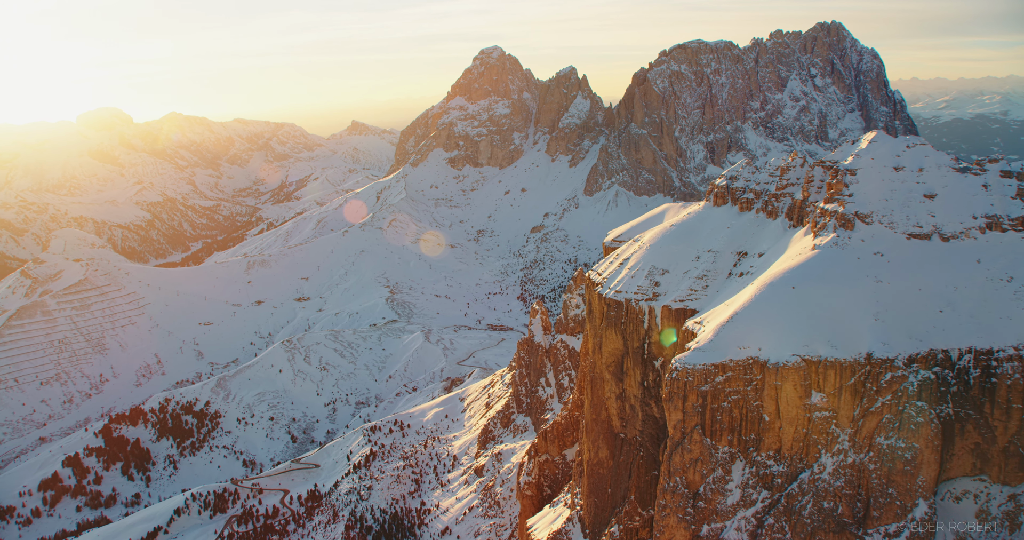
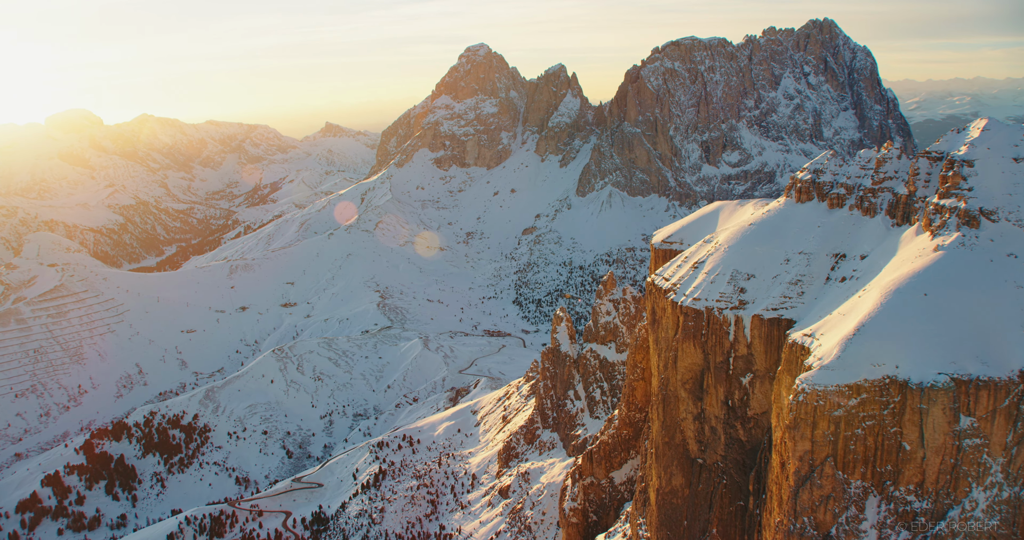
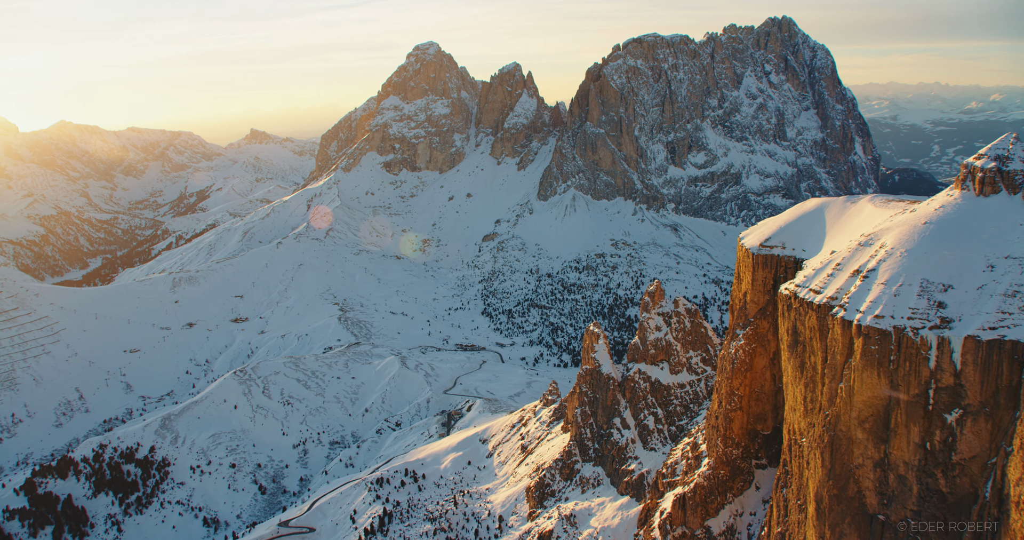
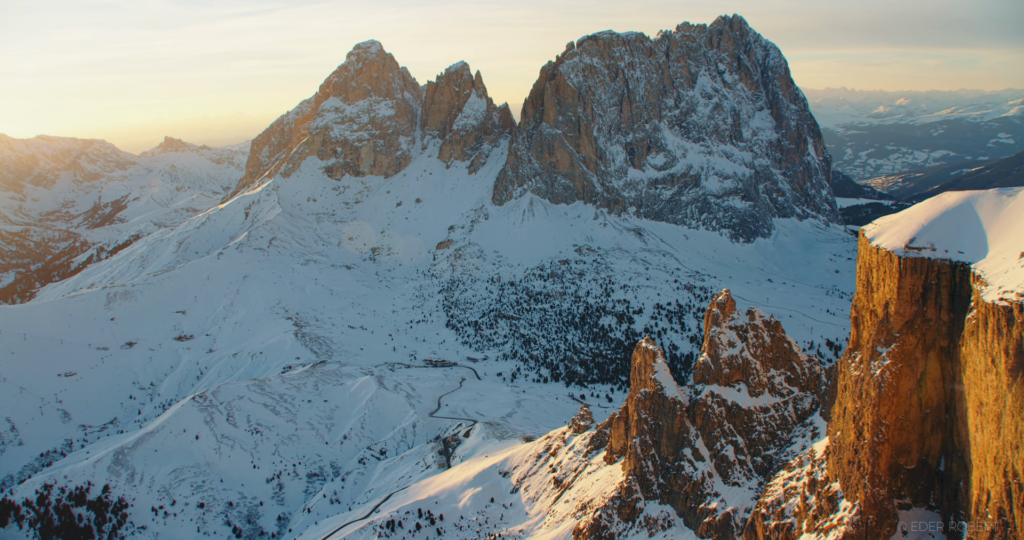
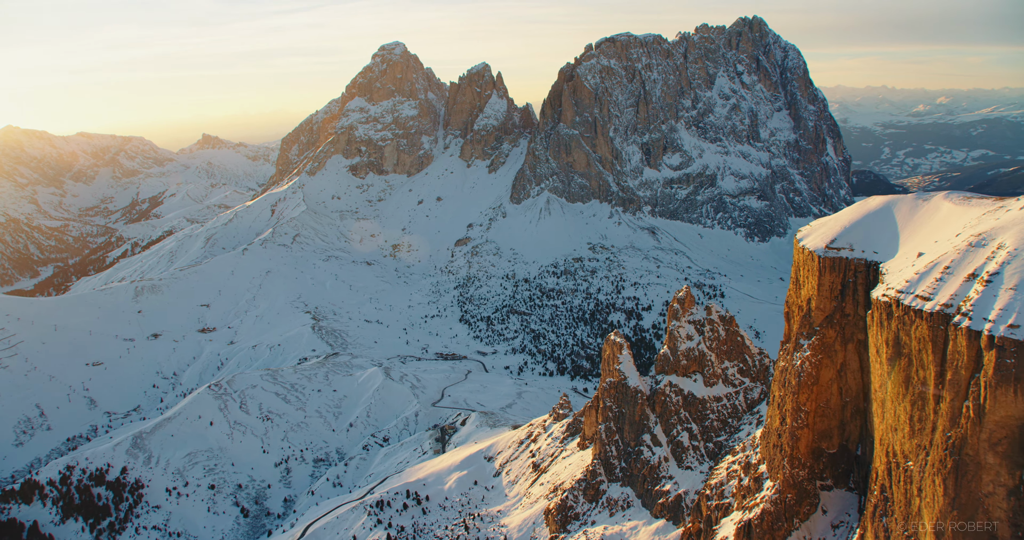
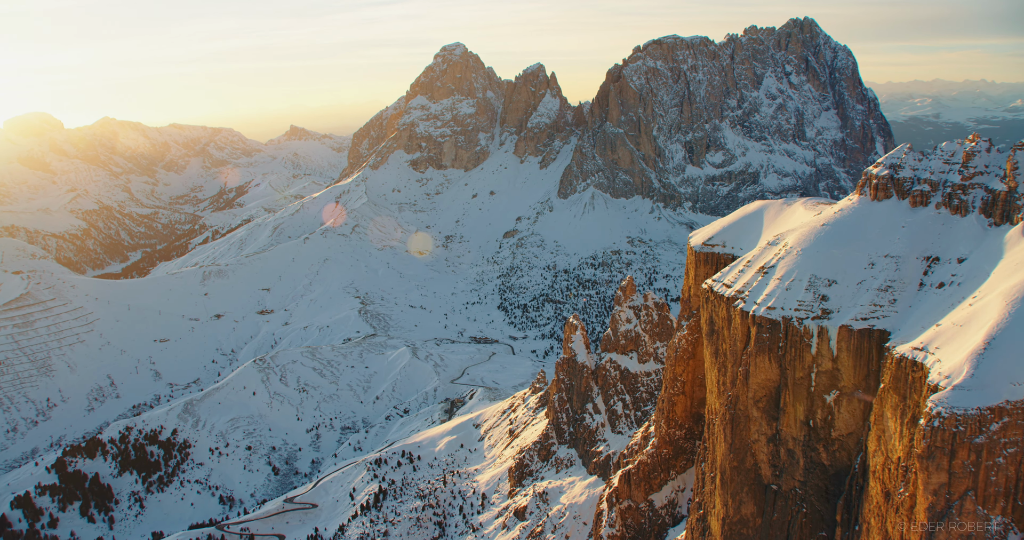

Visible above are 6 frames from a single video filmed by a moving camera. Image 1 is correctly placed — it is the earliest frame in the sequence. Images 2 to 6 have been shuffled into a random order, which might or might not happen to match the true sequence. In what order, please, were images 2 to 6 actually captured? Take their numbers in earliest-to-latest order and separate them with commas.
2, 6, 3, 5, 4
